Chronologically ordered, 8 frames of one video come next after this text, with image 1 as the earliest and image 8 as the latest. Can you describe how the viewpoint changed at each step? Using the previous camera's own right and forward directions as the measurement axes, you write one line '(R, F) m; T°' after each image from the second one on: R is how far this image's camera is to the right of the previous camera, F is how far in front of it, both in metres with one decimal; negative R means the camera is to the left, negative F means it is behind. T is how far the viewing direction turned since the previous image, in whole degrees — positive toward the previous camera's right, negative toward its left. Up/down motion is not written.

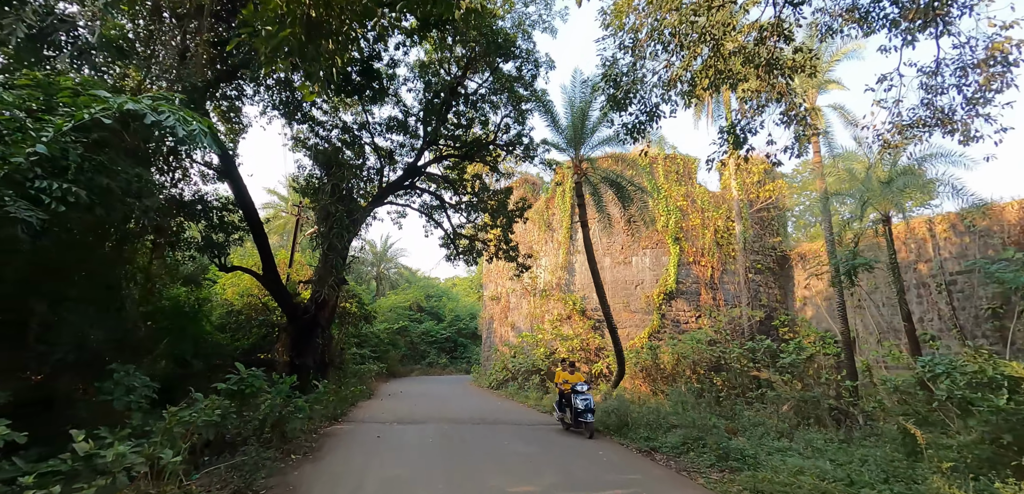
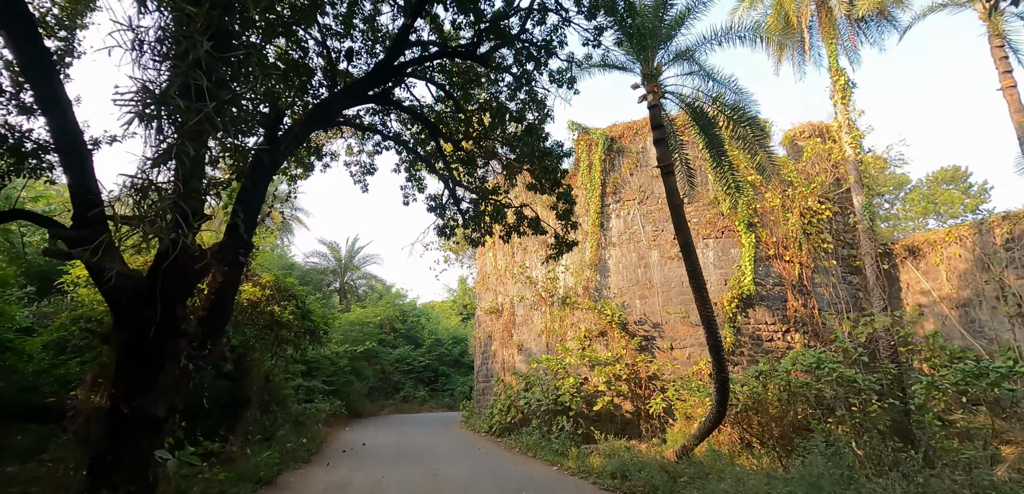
(-0.7, +4.0) m; +3°
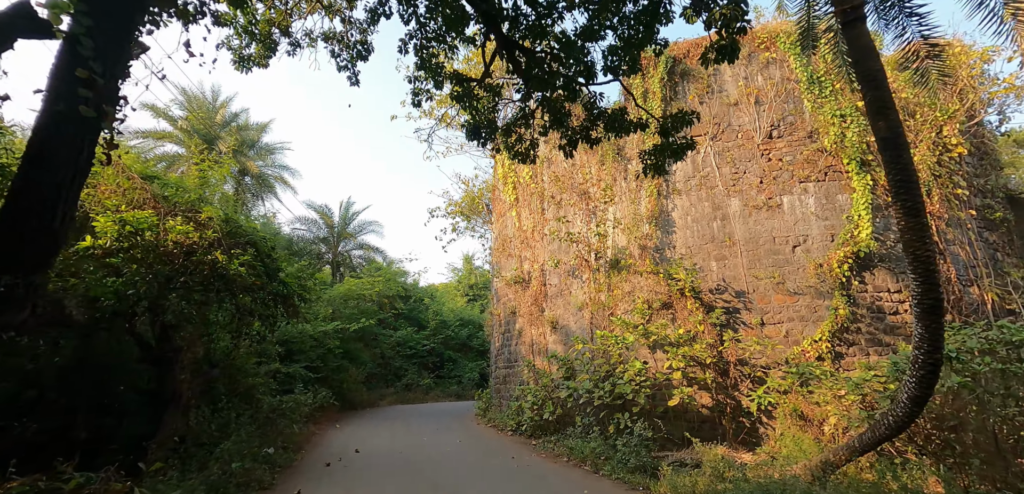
(-0.6, +2.4) m; 0°
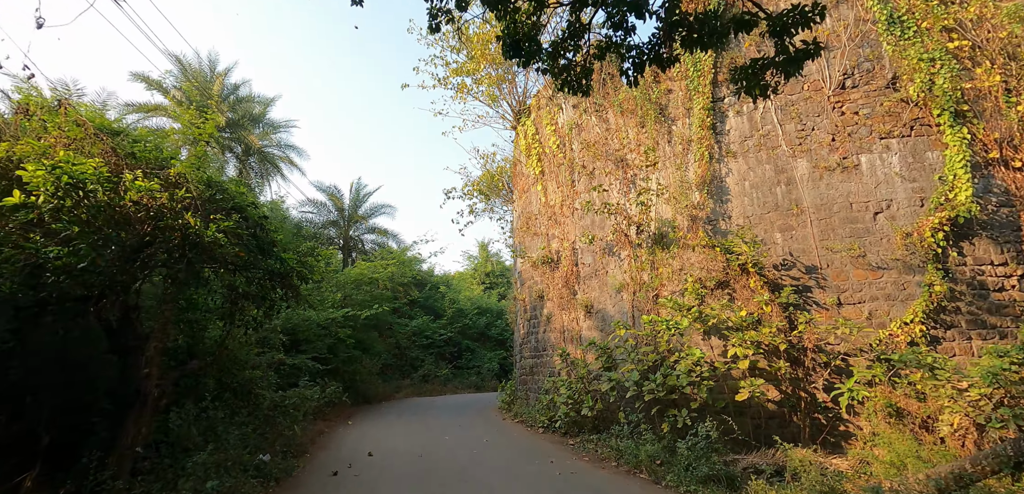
(-0.3, +1.0) m; -2°
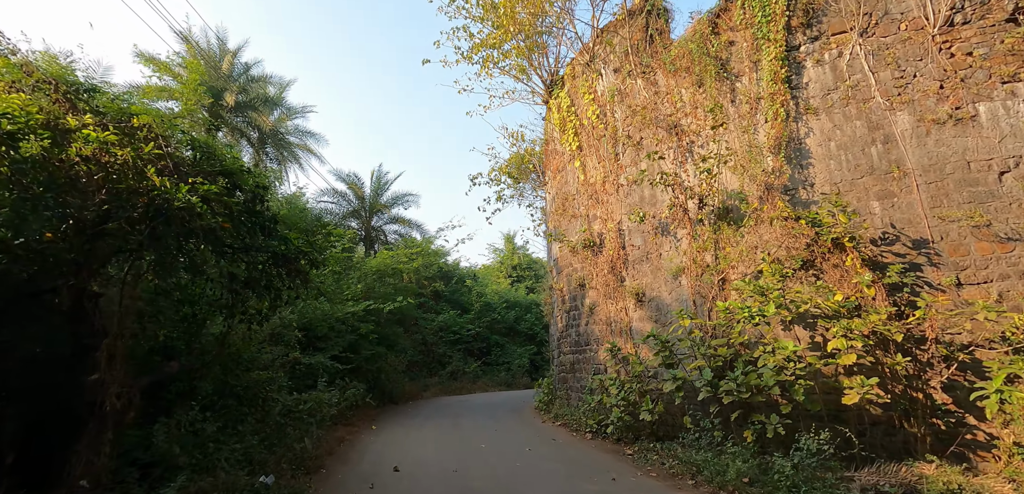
(-0.2, +0.9) m; -3°
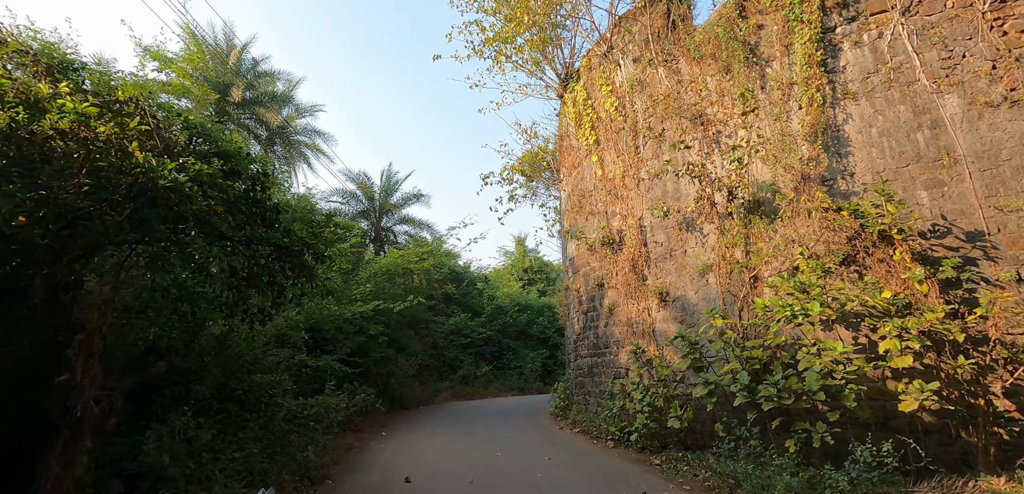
(-0.1, +0.3) m; -1°
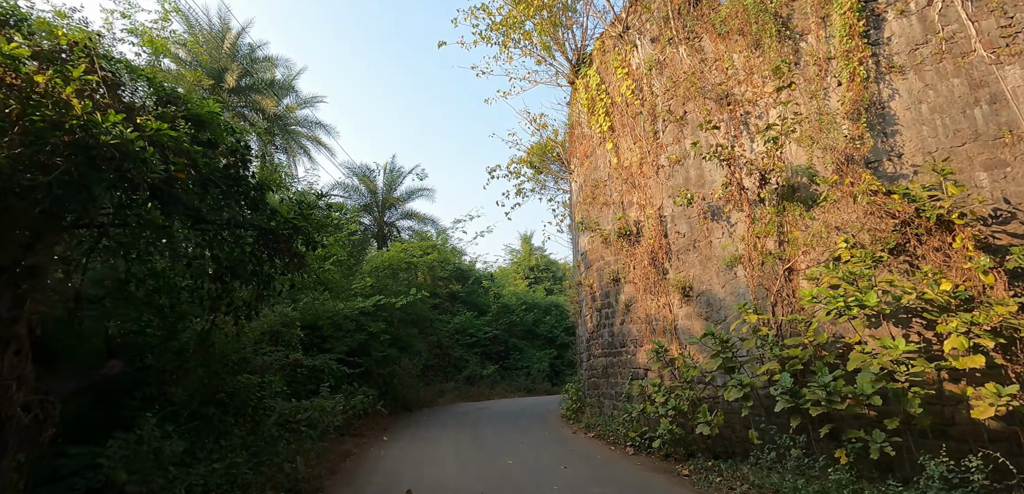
(-0.1, +0.5) m; -1°
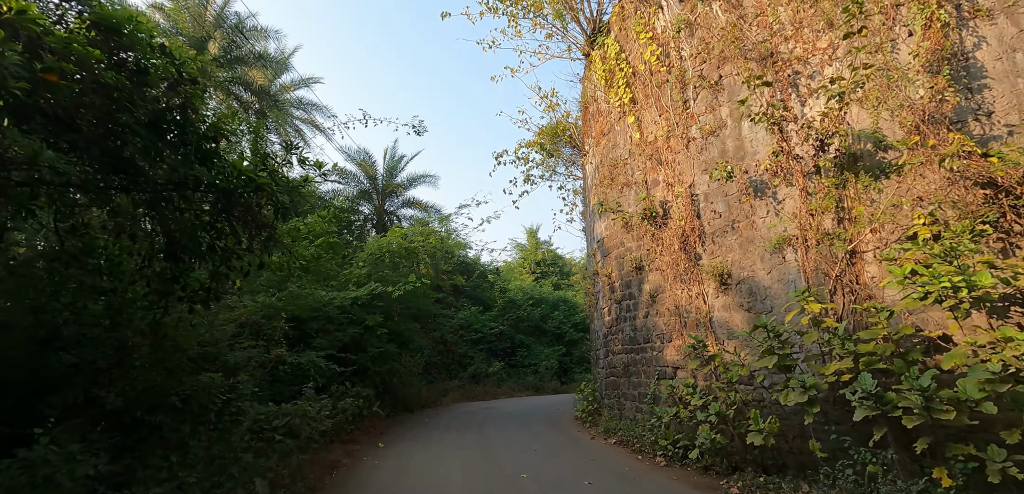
(-0.1, +0.8) m; 0°
